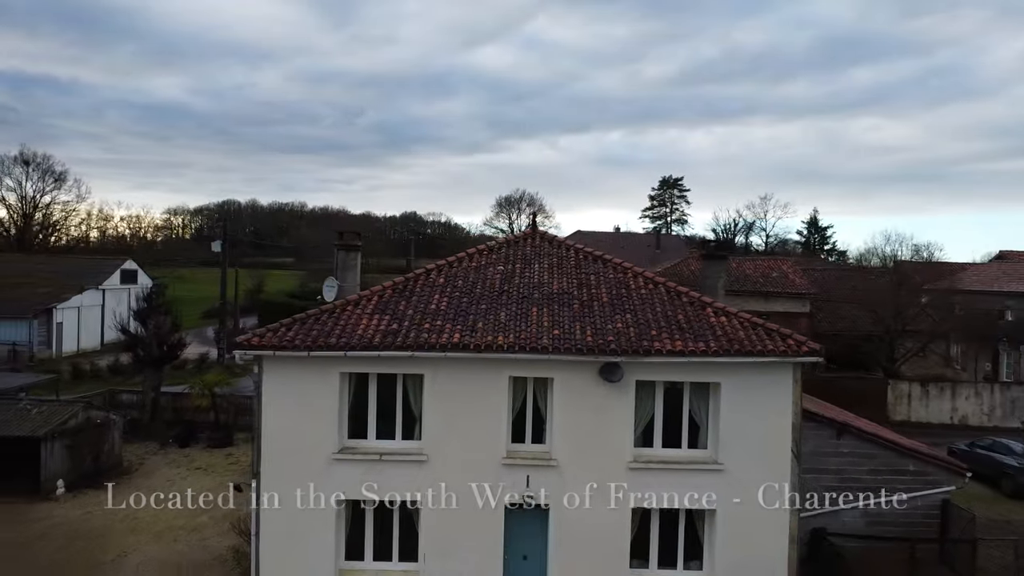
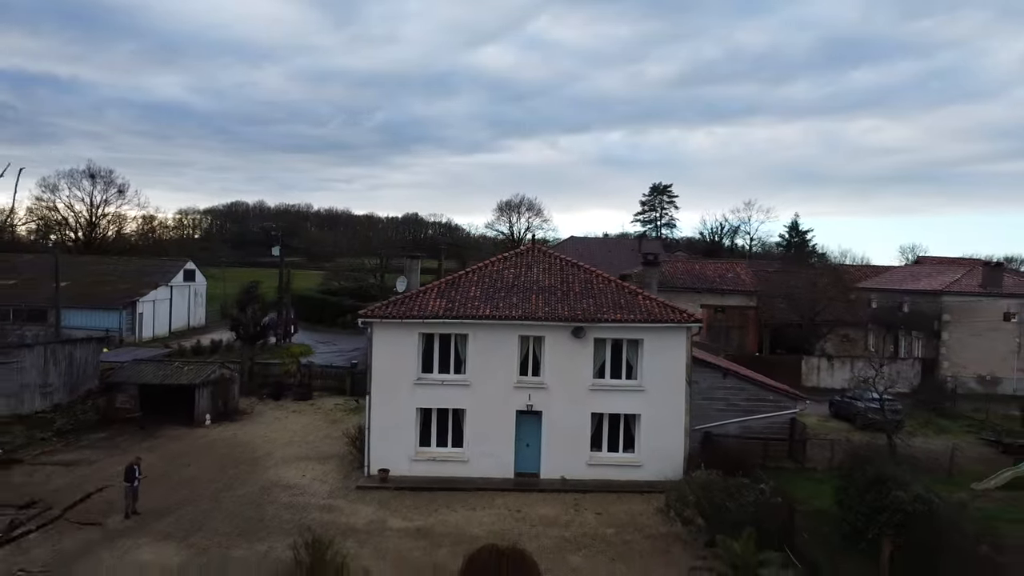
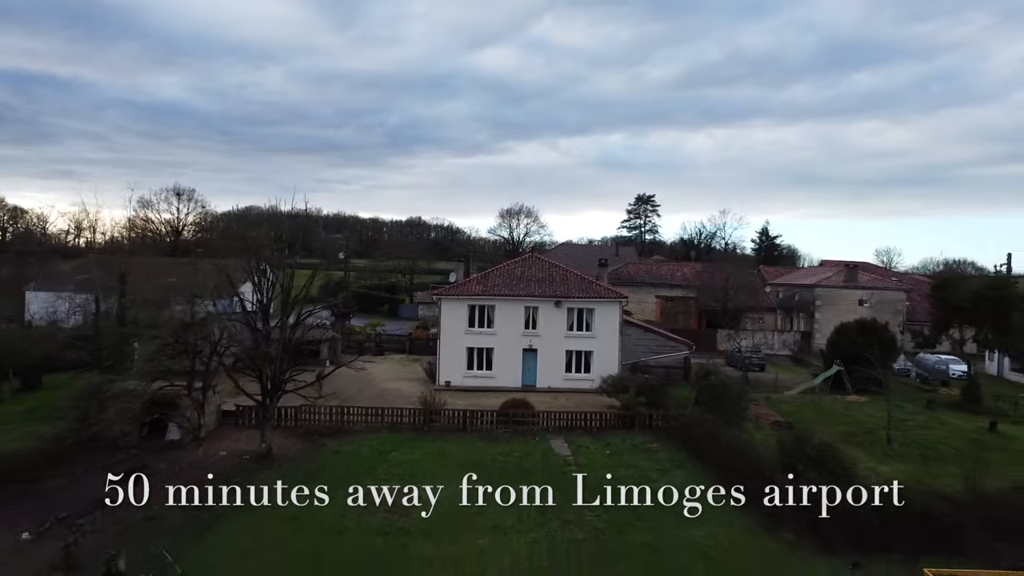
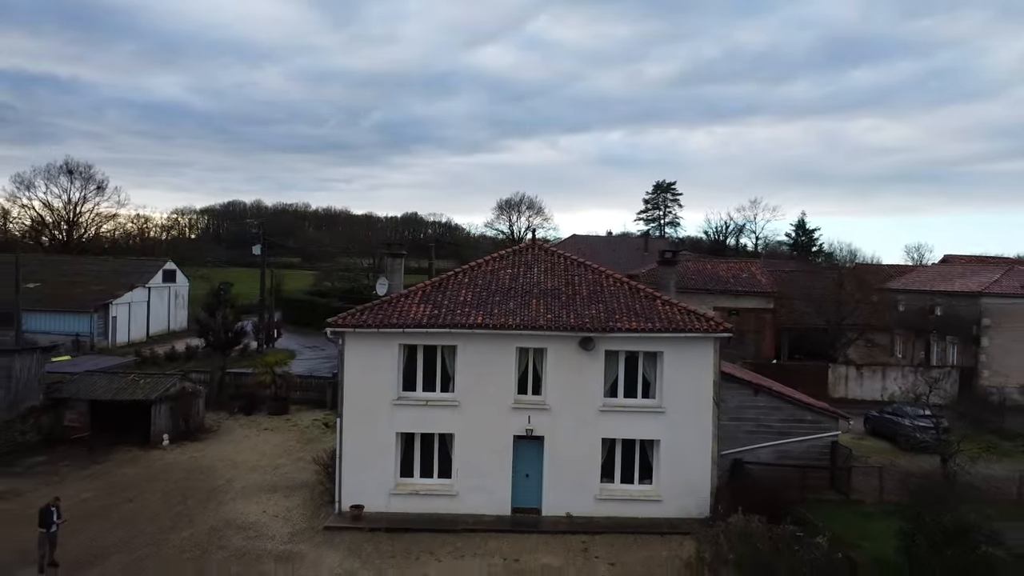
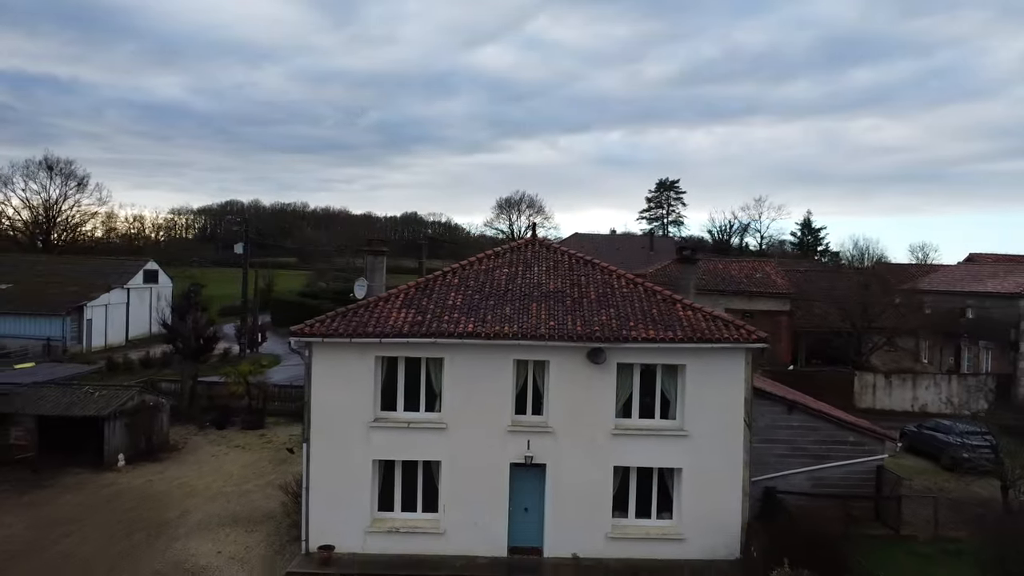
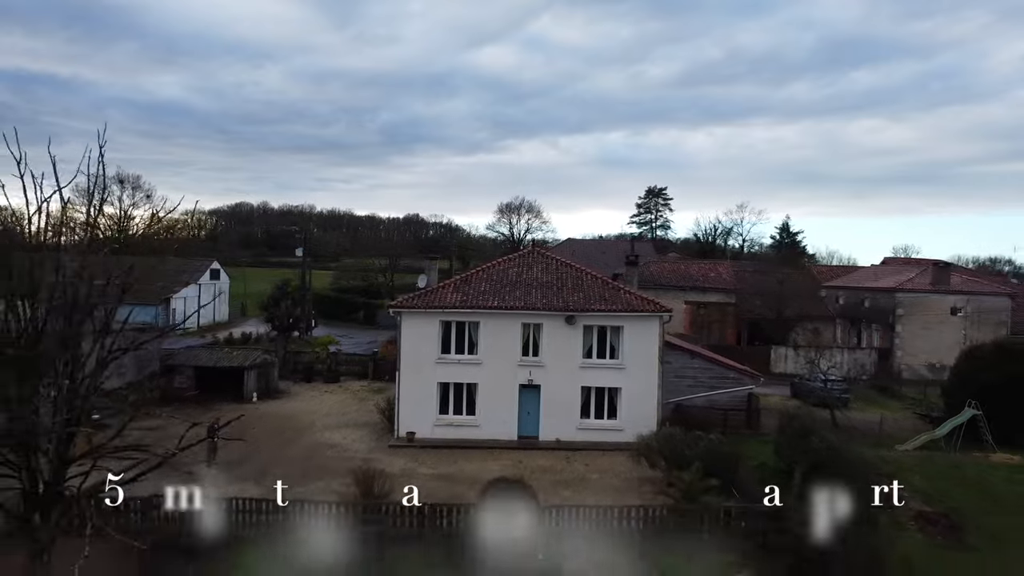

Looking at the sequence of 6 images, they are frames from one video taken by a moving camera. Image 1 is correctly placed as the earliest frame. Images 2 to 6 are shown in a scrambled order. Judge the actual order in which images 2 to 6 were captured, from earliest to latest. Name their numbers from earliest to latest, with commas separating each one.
5, 4, 2, 6, 3
